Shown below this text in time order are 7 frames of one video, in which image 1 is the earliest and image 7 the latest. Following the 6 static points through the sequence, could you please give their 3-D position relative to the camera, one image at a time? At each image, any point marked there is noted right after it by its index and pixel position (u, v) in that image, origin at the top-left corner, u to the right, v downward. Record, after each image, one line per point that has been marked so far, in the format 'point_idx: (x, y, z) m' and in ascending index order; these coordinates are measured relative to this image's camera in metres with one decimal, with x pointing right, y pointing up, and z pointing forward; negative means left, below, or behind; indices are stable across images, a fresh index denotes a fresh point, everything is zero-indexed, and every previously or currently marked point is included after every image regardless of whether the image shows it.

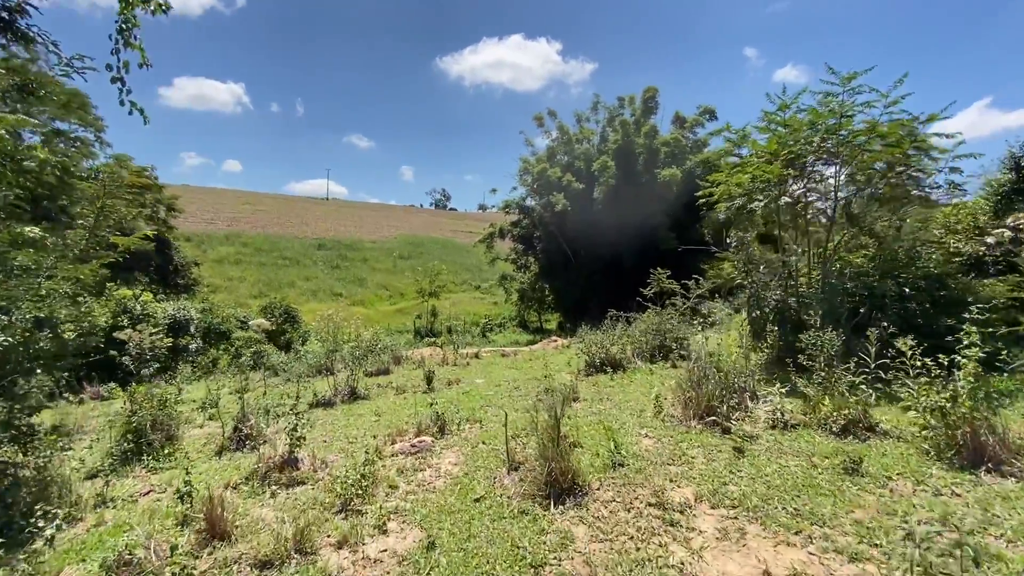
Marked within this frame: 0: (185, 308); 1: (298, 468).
0: (-11.5, -0.7, +16.9) m
1: (-2.0, -1.7, +4.5) m
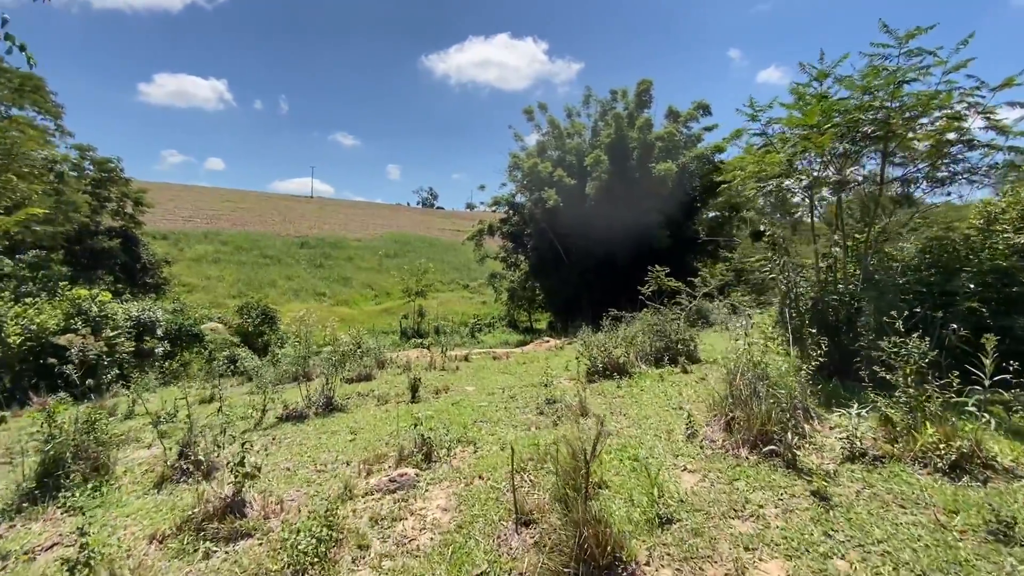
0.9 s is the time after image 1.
0: (-11.8, -0.7, +15.7) m
1: (-2.0, -1.7, +3.6) m
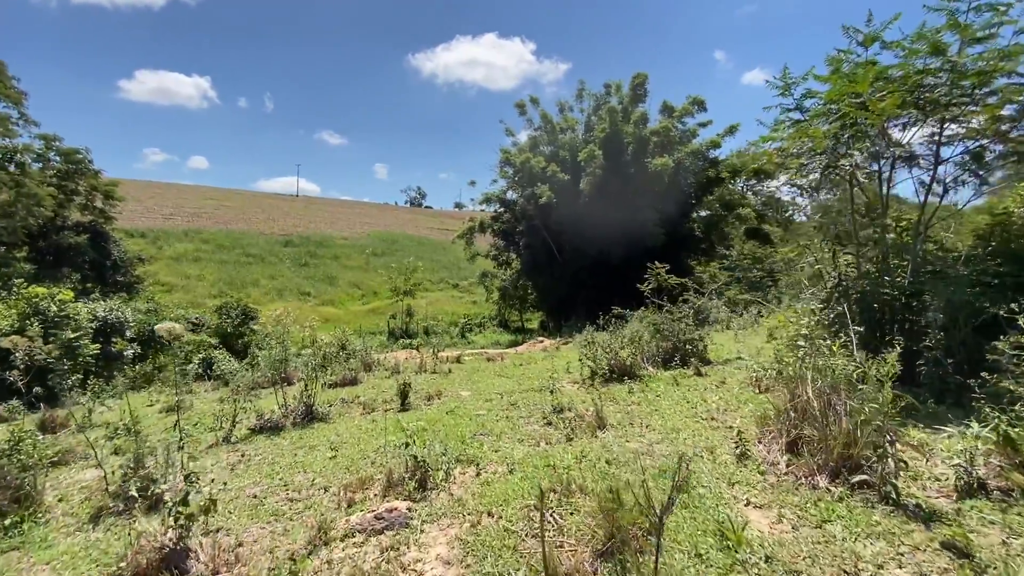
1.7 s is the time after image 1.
0: (-12.0, -0.7, +14.7) m
1: (-1.9, -1.6, +2.8) m
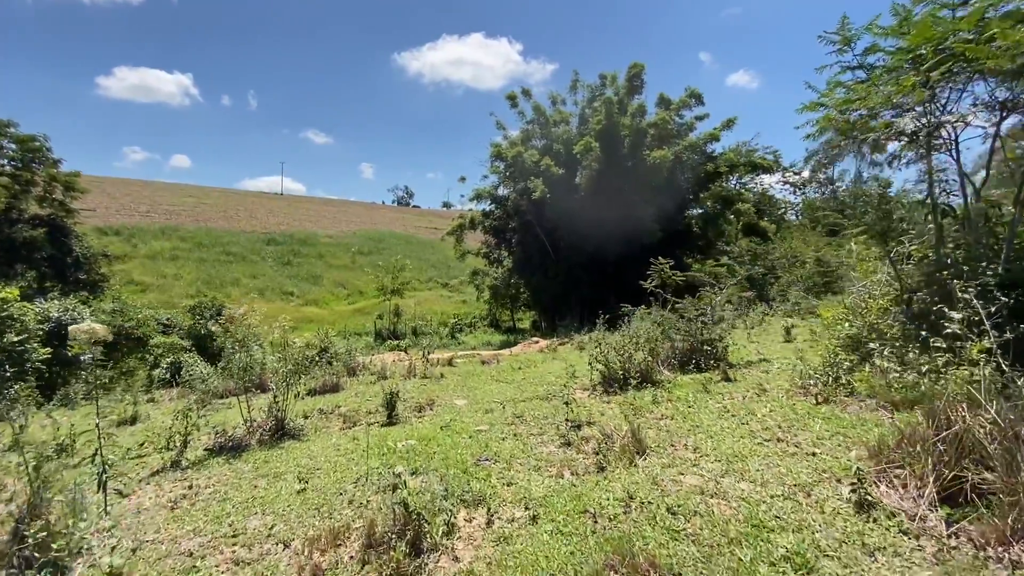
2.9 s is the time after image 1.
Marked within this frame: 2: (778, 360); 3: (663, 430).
0: (-12.1, -0.6, +13.4) m
1: (-1.7, -1.5, +1.8) m
2: (+4.5, -1.3, +8.2) m
3: (+1.4, -1.3, +4.4) m
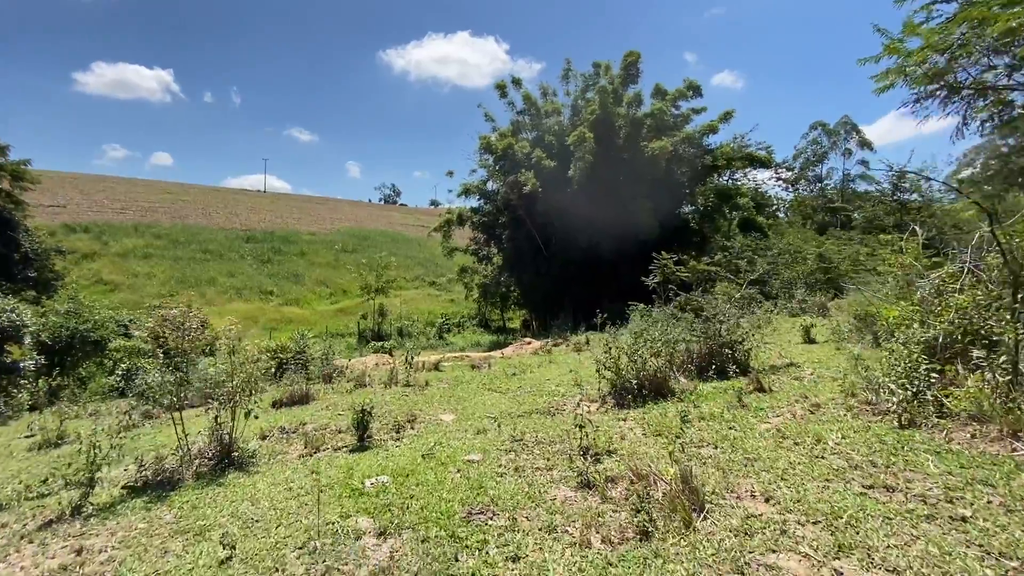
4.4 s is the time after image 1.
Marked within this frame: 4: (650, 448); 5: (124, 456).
0: (-12.3, -0.6, +12.0) m
1: (-1.6, -1.5, +0.7) m
2: (+4.5, -1.2, +7.3) m
3: (+1.4, -1.2, +3.4) m
4: (+1.1, -1.3, +4.0) m
5: (-4.1, -1.8, +5.1) m
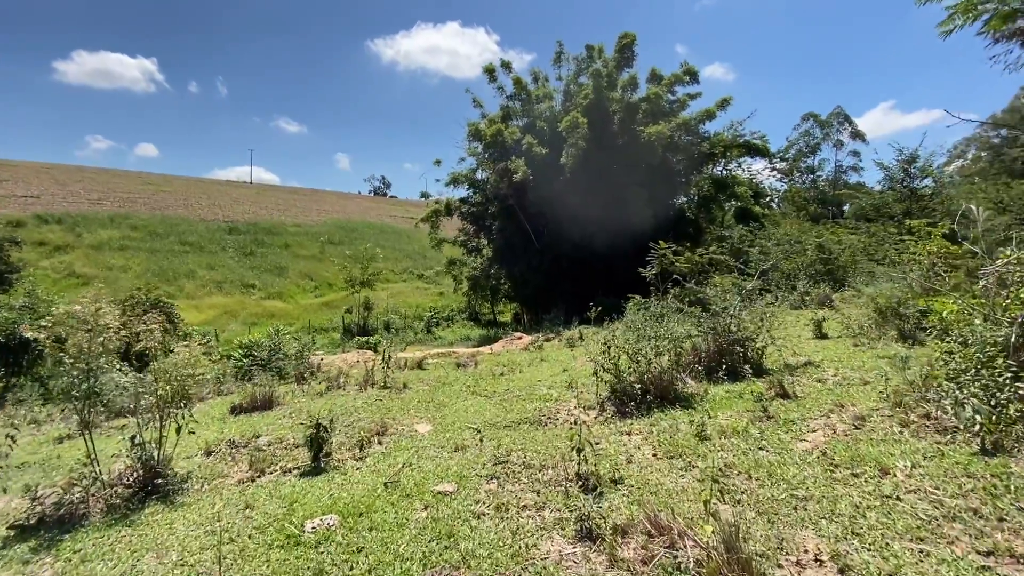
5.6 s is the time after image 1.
0: (-12.6, -0.4, +11.0) m
1: (-1.7, -1.5, -0.2) m
2: (+4.3, -1.0, +6.5) m
3: (+1.3, -1.2, +2.6) m
4: (+1.0, -1.2, +3.2) m
5: (-4.3, -1.7, +4.3) m
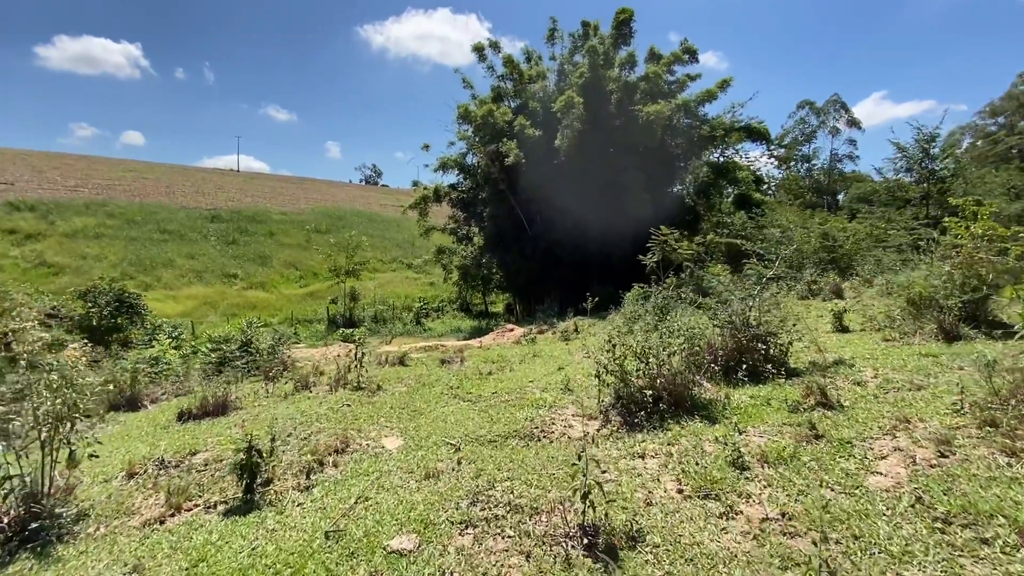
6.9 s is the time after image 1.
0: (-12.8, -0.2, +9.9) m
1: (-1.7, -1.5, -1.1) m
2: (+4.1, -0.9, +5.7) m
3: (+1.2, -1.1, +1.7) m
4: (+0.9, -1.2, +2.3) m
5: (-4.4, -1.6, +3.3) m
